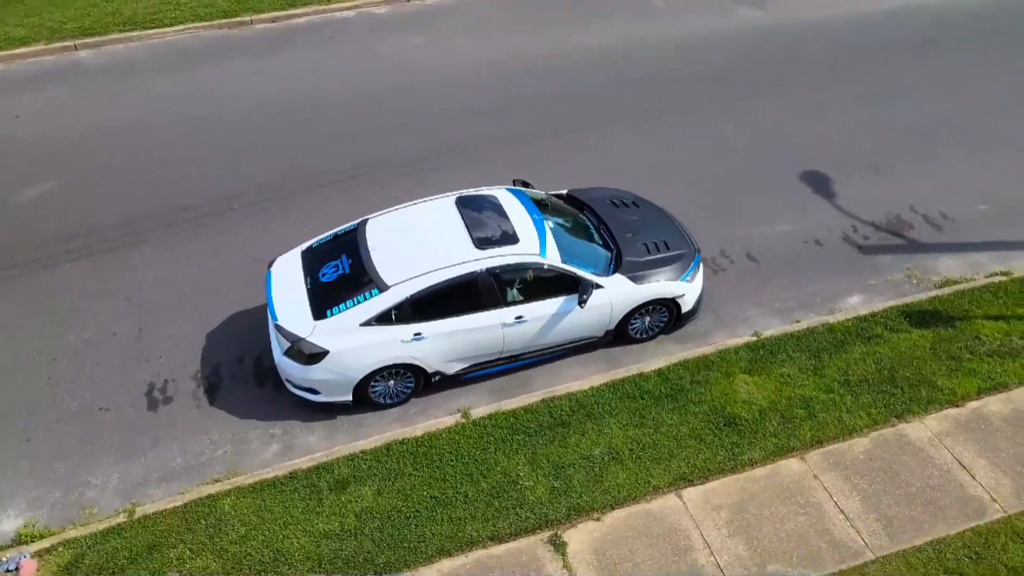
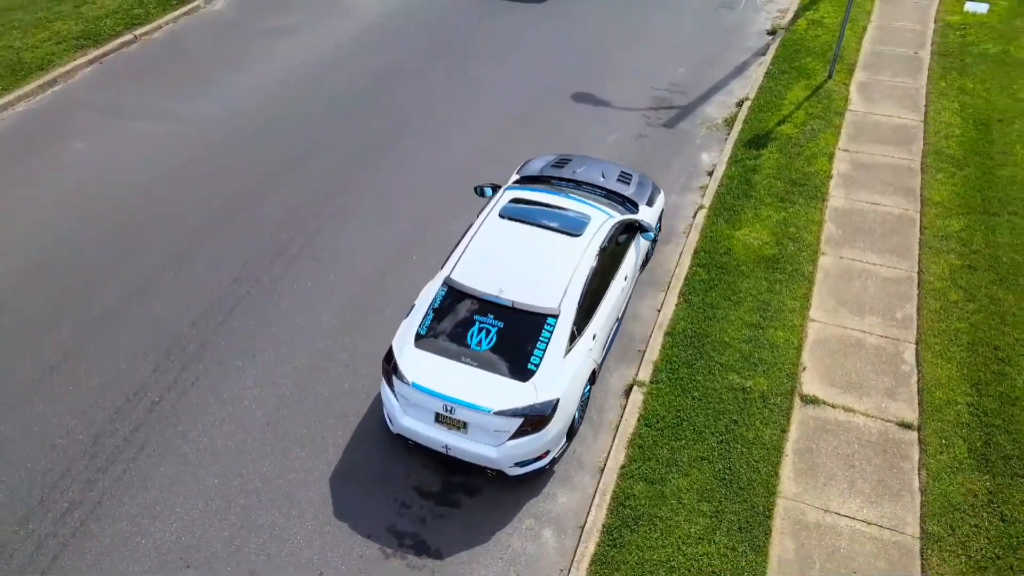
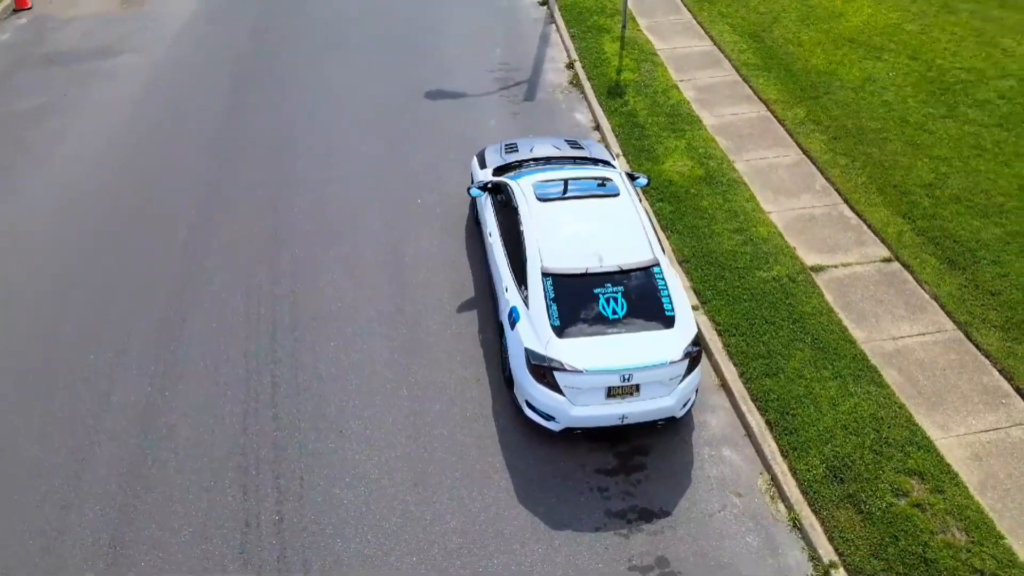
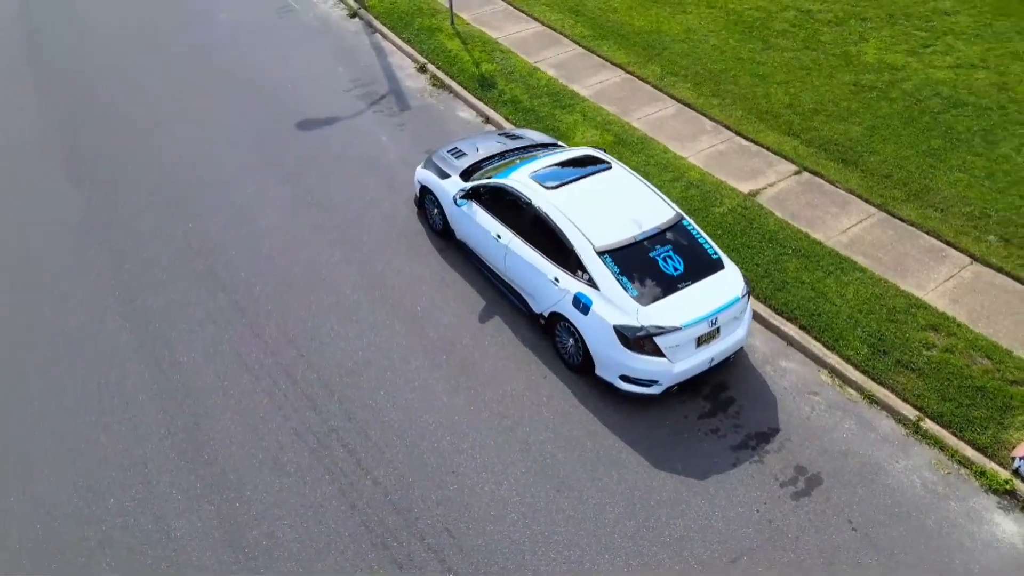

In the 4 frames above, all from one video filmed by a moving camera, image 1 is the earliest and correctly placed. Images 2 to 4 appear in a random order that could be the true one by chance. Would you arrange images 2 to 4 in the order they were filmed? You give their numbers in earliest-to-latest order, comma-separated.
2, 3, 4
